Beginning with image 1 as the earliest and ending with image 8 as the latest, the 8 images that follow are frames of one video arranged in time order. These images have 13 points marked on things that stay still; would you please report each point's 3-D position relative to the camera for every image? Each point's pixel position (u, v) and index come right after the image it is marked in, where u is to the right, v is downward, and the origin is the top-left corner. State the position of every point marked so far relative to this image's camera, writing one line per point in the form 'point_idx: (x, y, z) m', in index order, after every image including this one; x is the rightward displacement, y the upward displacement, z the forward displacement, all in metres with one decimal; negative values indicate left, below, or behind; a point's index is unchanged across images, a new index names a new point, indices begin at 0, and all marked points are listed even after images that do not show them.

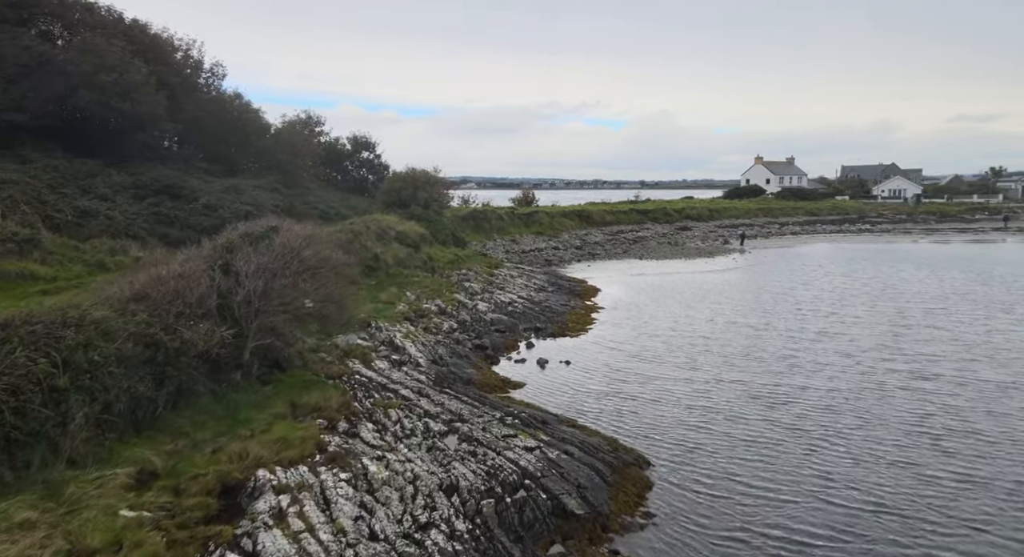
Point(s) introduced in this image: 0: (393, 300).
0: (-4.0, -0.7, +19.5) m
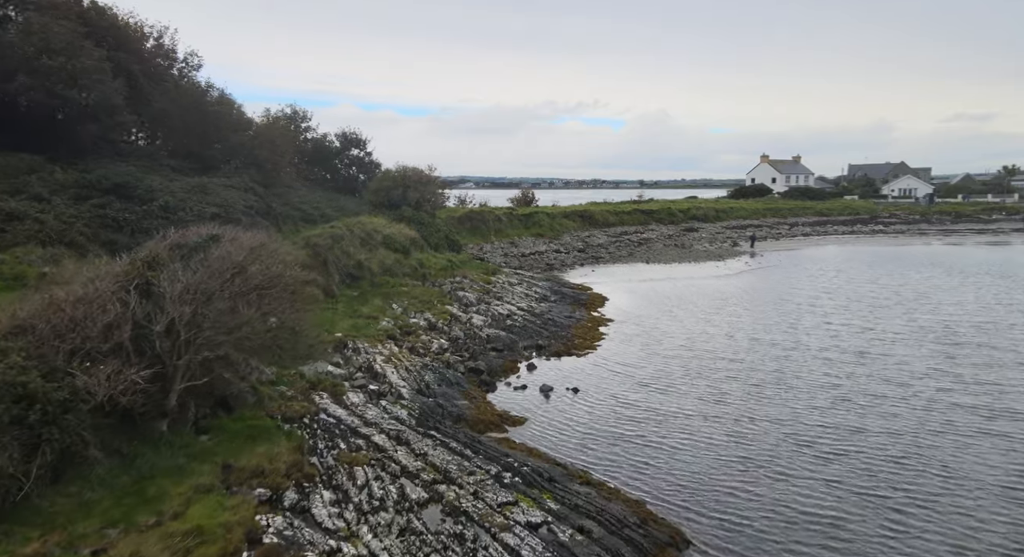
0: (-4.0, -1.1, +17.2) m
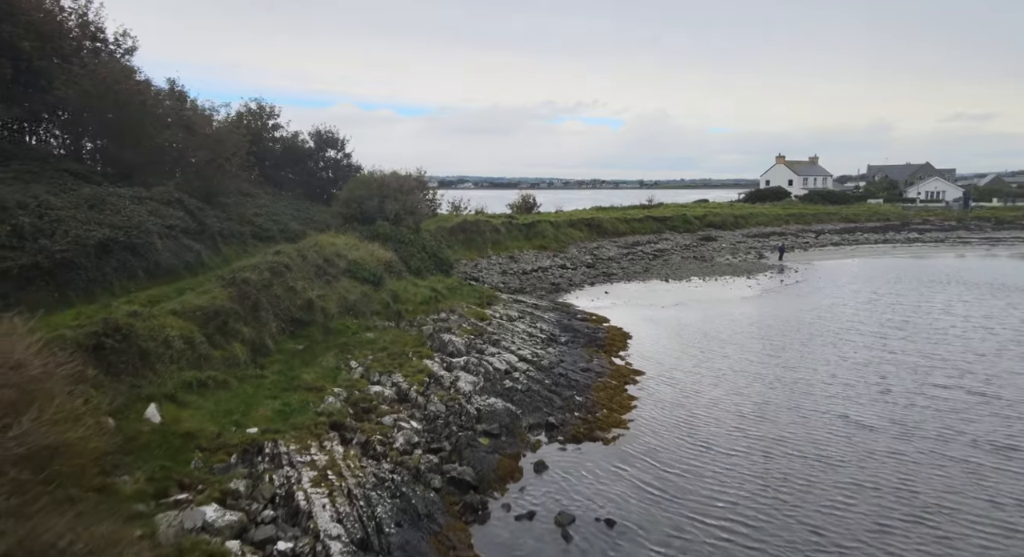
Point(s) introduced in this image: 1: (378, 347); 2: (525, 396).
0: (-4.0, -2.2, +12.3) m
1: (-3.5, -1.7, +15.3) m
2: (+0.3, -2.8, +14.1) m
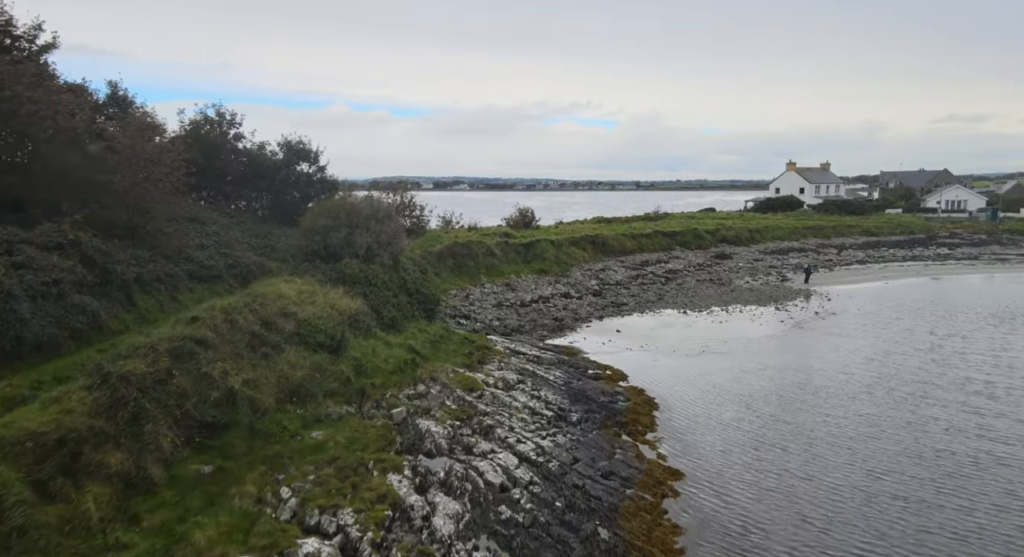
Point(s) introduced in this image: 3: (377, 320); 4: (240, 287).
0: (-4.1, -3.8, +8.1) m
1: (-3.6, -3.3, +11.1) m
2: (+0.3, -4.4, +9.9) m
3: (-4.0, -1.2, +17.5) m
4: (-9.2, -0.3, +19.6) m
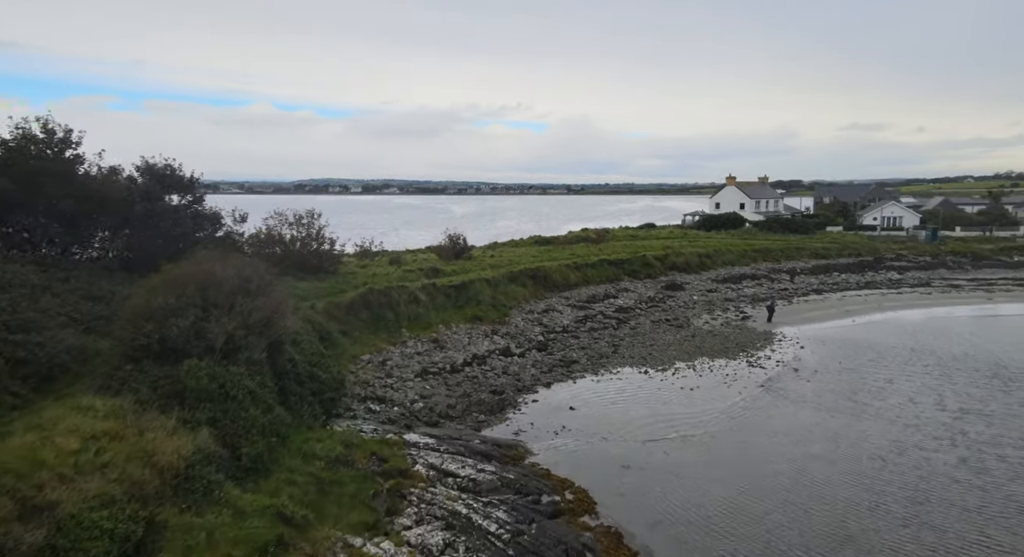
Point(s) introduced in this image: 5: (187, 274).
0: (-4.6, -6.2, +2.2) m
1: (-4.4, -5.7, +5.2) m
2: (-0.4, -6.7, +4.5) m
3: (-5.6, -3.6, +11.6) m
4: (-11.0, -2.8, +13.1) m
5: (-8.5, +0.4, +15.1) m
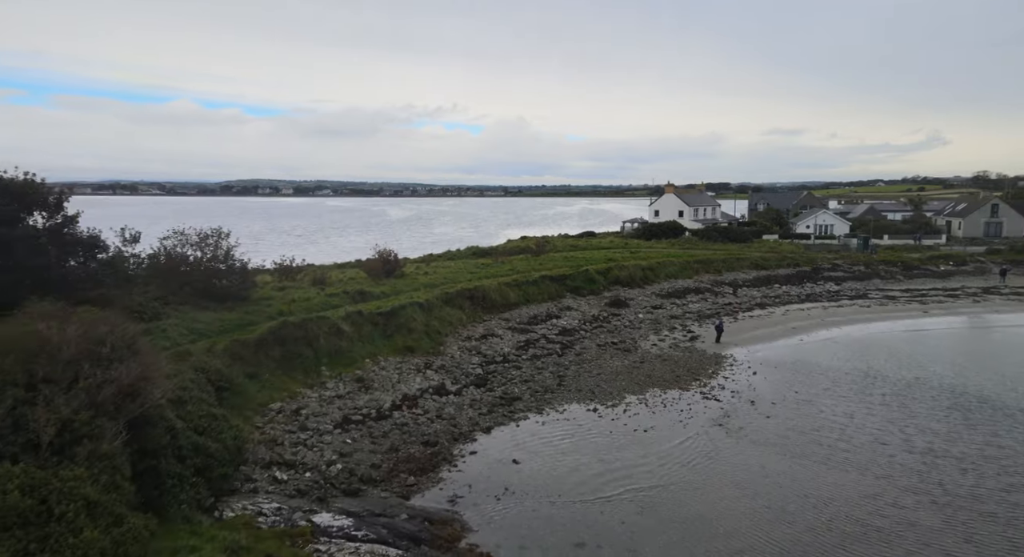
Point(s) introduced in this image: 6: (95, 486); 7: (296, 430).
0: (-4.6, -7.4, -0.9) m
1: (-4.8, -6.9, +2.1) m
2: (-0.7, -7.9, +1.8) m
3: (-6.7, -4.8, +8.3) m
4: (-12.2, -4.1, +9.3) m
5: (-9.9, -0.9, +11.5) m
6: (-7.5, -3.6, +10.5) m
7: (-7.0, -4.8, +18.6) m
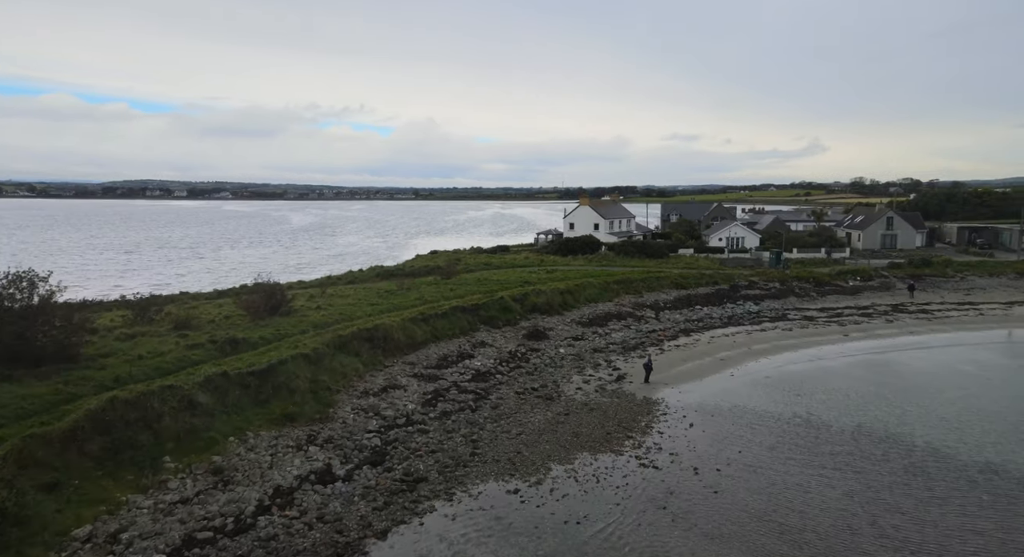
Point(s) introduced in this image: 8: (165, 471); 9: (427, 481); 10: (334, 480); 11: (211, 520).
0: (-4.2, -9.2, -5.7) m
1: (-4.8, -8.7, -2.7) m
2: (-0.7, -9.6, -2.4) m
3: (-7.6, -6.7, +3.1) m
4: (-13.2, -6.2, +3.3) m
5: (-11.4, -2.9, +5.9) m
6: (-8.7, -5.5, +5.2) m
7: (-9.4, -6.8, +13.3) m
8: (-10.4, -5.8, +17.0) m
9: (-2.8, -6.7, +19.5) m
10: (-5.7, -6.4, +18.8) m
11: (-8.2, -6.6, +15.7) m
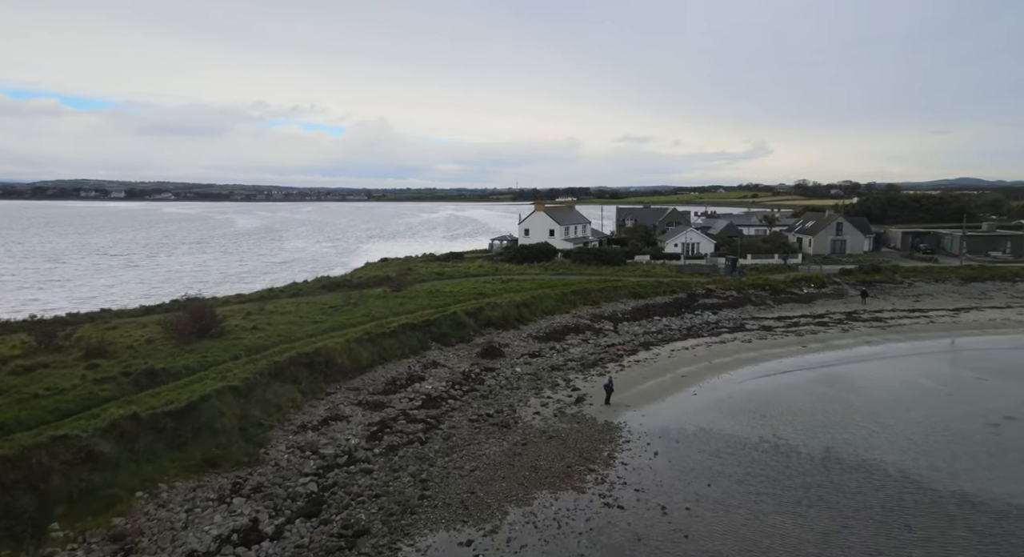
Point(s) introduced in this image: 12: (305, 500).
0: (-3.7, -10.0, -7.8) m
1: (-4.5, -9.6, -4.9) m
2: (-0.5, -10.4, -4.3) m
3: (-7.8, -7.6, +0.7) m
4: (-13.4, -7.1, +0.4) m
5: (-11.8, -3.8, +3.1) m
6: (-9.0, -6.4, +2.7) m
7: (-10.3, -7.7, +10.7) m
8: (-11.6, -6.7, +14.3) m
9: (-4.3, -7.5, +17.3) m
10: (-7.1, -7.3, +16.5) m
11: (-9.4, -7.5, +13.1) m
12: (-6.6, -6.9, +18.5) m
